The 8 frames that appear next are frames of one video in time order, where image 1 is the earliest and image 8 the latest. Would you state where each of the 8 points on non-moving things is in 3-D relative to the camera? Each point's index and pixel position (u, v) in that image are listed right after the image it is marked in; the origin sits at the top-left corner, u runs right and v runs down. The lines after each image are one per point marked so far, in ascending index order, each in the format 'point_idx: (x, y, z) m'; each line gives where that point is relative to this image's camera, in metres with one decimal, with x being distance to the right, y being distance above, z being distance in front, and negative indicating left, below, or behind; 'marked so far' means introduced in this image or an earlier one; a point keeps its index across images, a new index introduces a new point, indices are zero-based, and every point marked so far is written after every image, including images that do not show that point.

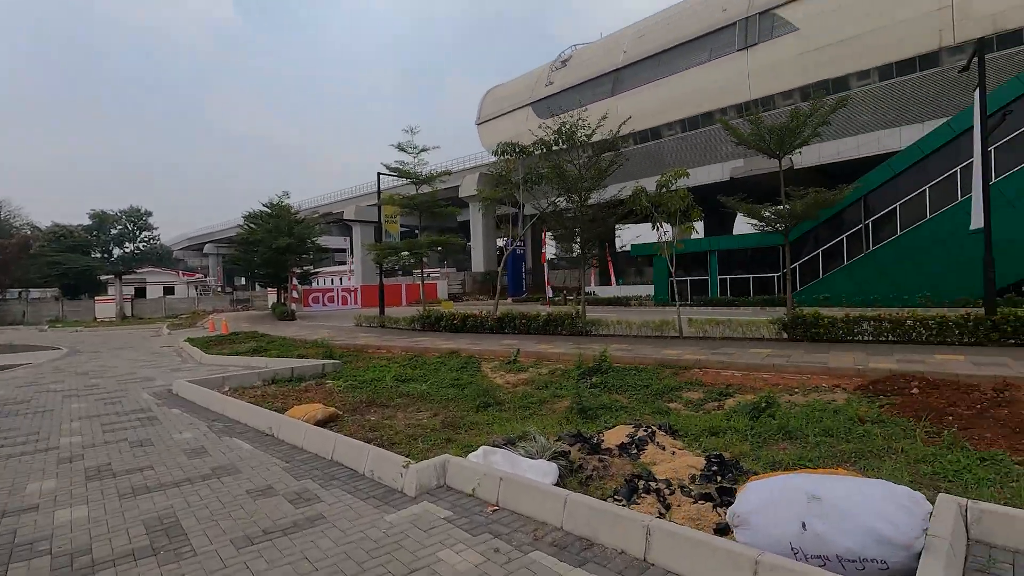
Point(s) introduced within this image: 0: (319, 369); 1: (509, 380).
0: (-3.5, -1.5, +9.6) m
1: (0.0, -1.5, +8.6) m
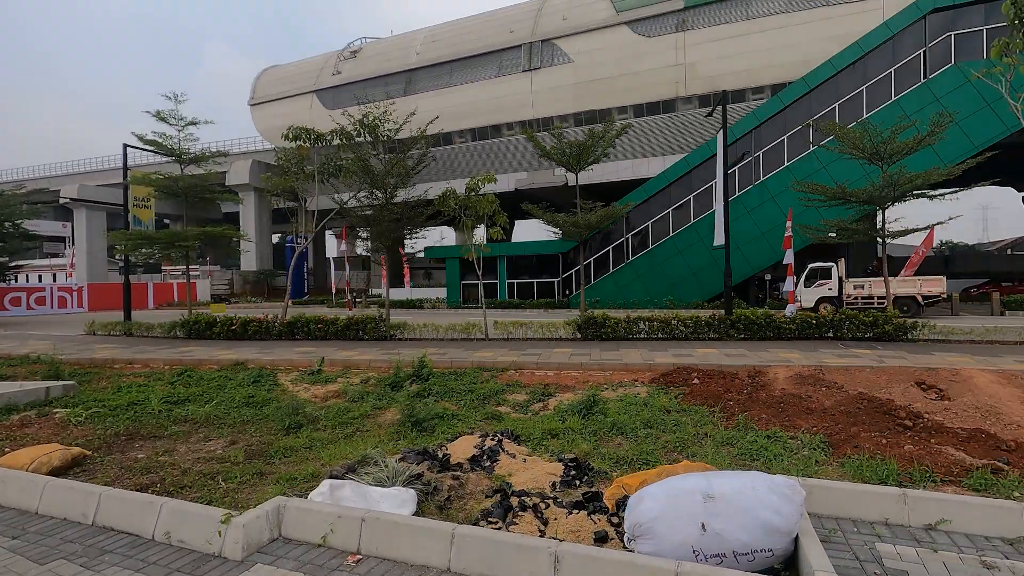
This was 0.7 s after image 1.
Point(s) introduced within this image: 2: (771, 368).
0: (-6.3, -1.4, +7.2) m
1: (-2.8, -1.5, +7.6) m
2: (+3.9, -1.2, +8.1) m
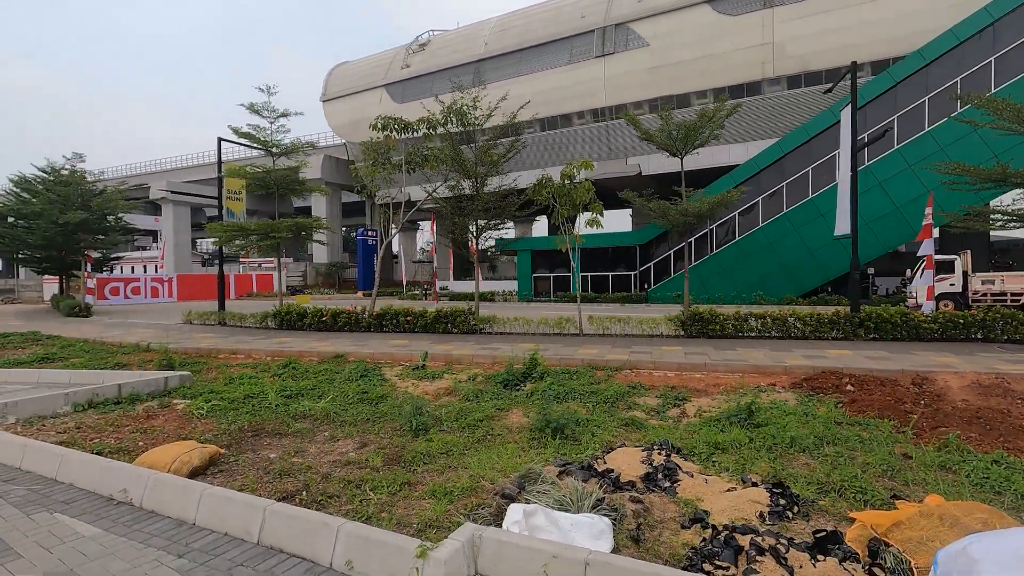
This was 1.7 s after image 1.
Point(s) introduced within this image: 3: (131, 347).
0: (-4.7, -1.3, +7.2) m
1: (-1.1, -1.4, +7.2) m
2: (+5.6, -1.1, +7.0) m
3: (-7.7, -1.2, +10.8) m
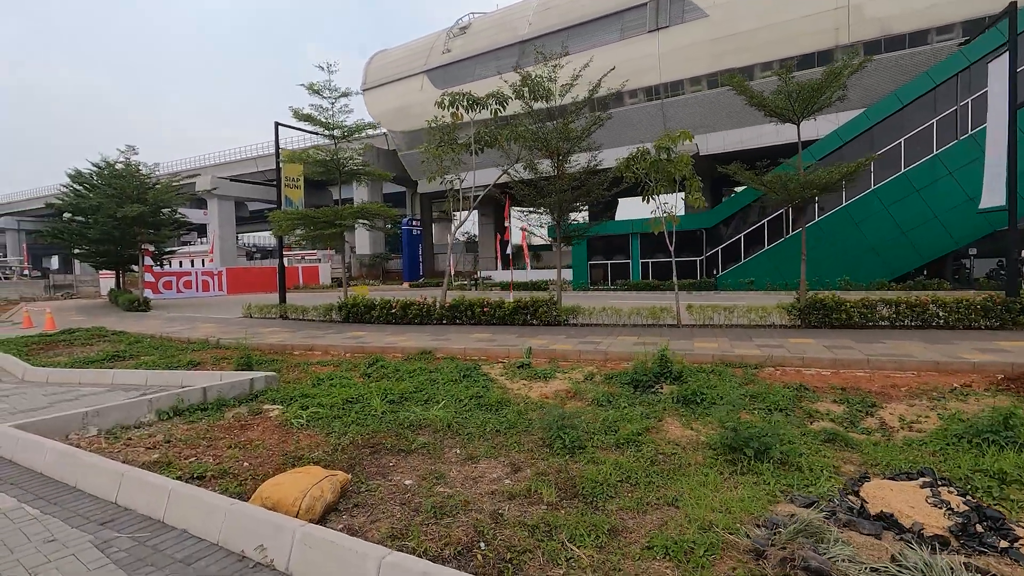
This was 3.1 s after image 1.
0: (-3.2, -1.2, +6.4) m
1: (+0.4, -1.2, +6.2) m
2: (+7.1, -0.9, +5.6) m
3: (-5.9, -1.0, +10.2) m
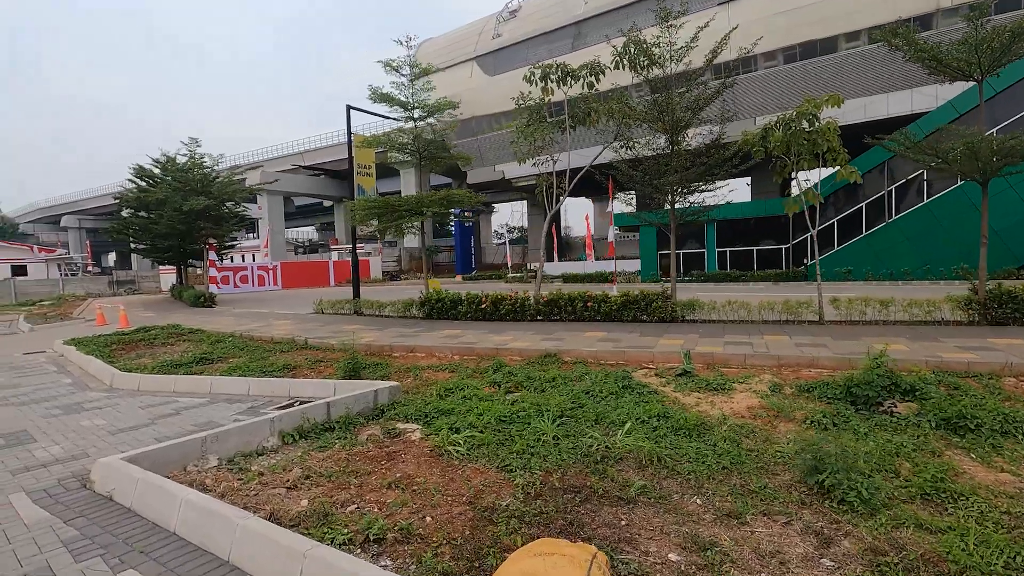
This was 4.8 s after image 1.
0: (-1.4, -1.1, +5.4) m
1: (+2.1, -1.2, +5.0) m
2: (+8.7, -0.8, +4.0) m
3: (-3.9, -1.0, +9.3) m
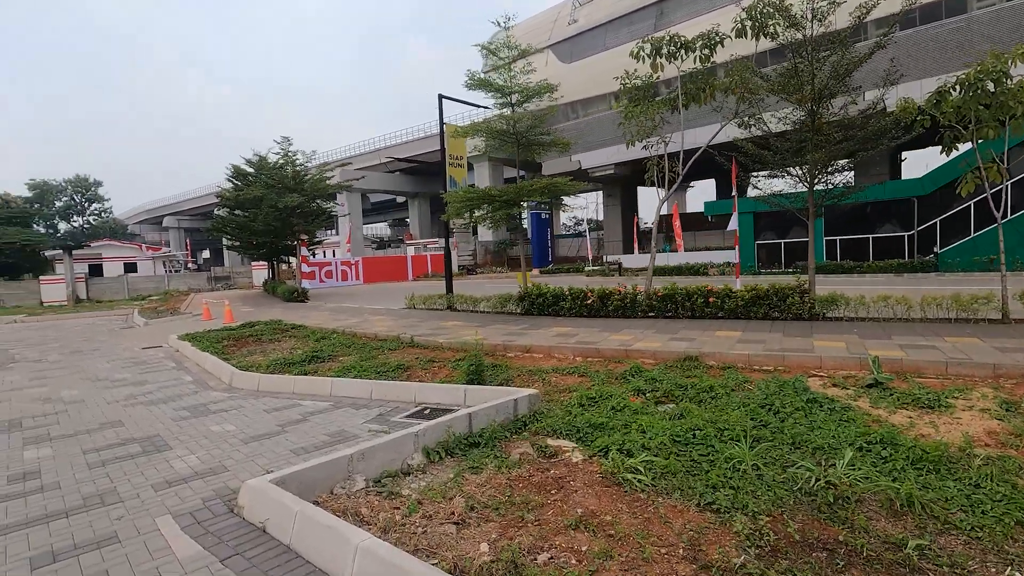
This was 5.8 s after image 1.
0: (0.0, -1.1, +4.8) m
1: (+3.5, -1.1, +4.0) m
2: (+9.9, -0.7, +2.1) m
3: (-2.0, -0.9, +9.0) m
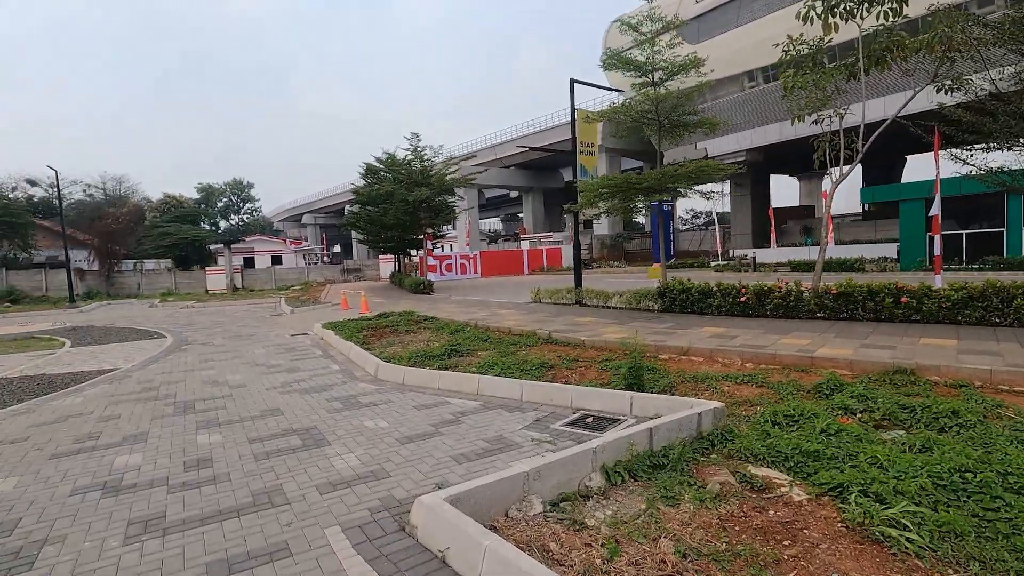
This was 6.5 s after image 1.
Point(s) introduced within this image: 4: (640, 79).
0: (+1.4, -1.0, +4.0) m
1: (+4.6, -1.1, +2.5) m
2: (+10.6, -0.8, -0.6) m
3: (+0.3, -0.8, +8.6) m
4: (+2.6, +4.2, +10.7) m
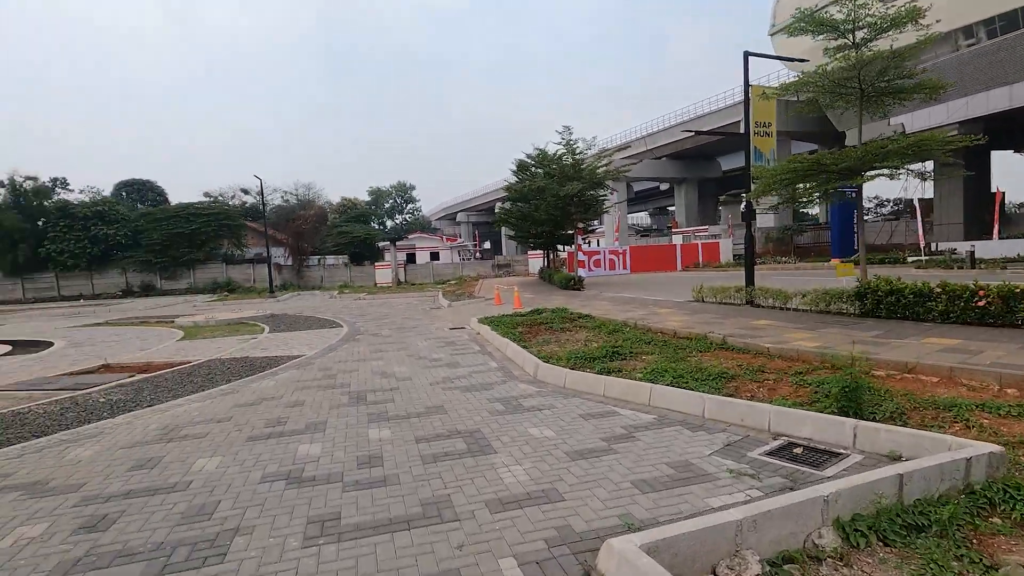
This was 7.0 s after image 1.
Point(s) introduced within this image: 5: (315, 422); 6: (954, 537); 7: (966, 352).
0: (+2.5, -1.1, +3.0) m
1: (+5.3, -1.2, +0.7) m
2: (+10.2, -1.0, -3.8) m
3: (+2.7, -0.7, +7.7) m
4: (+5.5, +4.2, +9.1) m
5: (-1.8, -1.2, +5.0) m
6: (+2.1, -1.2, +2.6) m
7: (+5.0, -0.7, +5.8) m
